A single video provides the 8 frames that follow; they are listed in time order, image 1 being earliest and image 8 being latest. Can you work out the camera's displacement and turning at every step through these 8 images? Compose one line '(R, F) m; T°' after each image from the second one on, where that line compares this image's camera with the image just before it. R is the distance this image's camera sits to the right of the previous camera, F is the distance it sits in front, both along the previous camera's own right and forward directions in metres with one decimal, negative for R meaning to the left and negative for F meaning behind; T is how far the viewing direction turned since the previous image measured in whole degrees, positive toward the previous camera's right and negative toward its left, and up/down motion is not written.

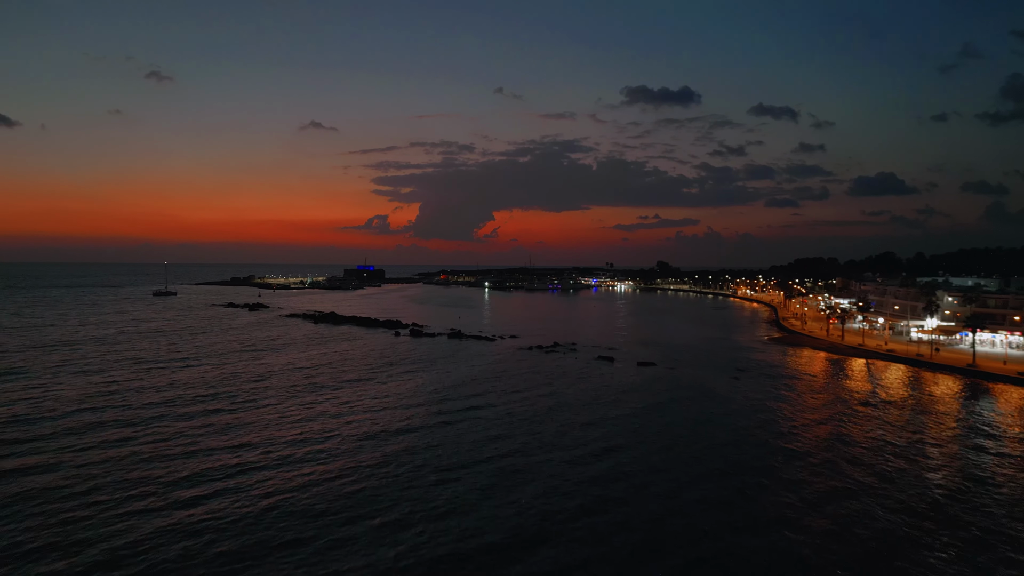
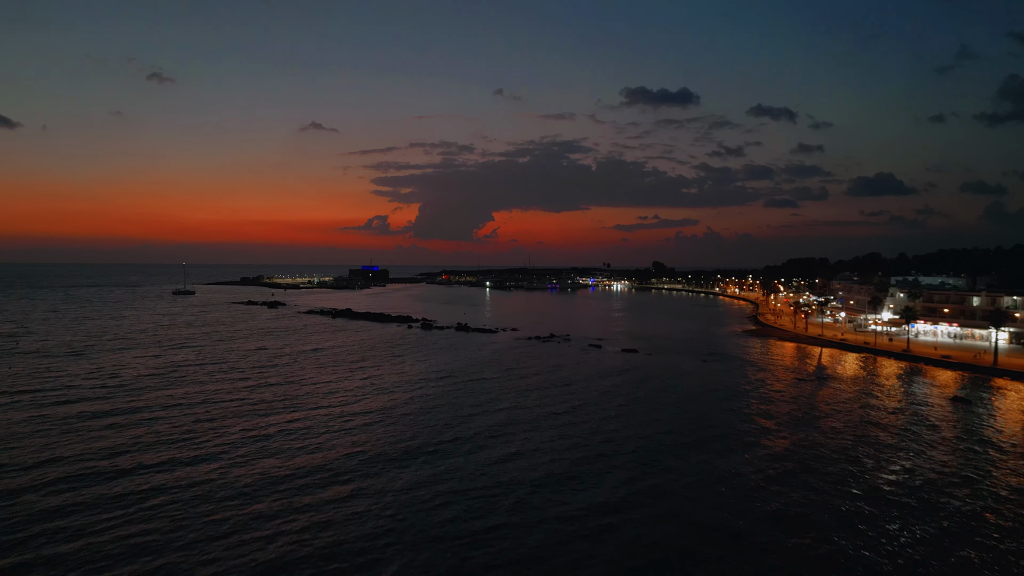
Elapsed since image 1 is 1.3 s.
(-0.1, -4.8) m; 0°
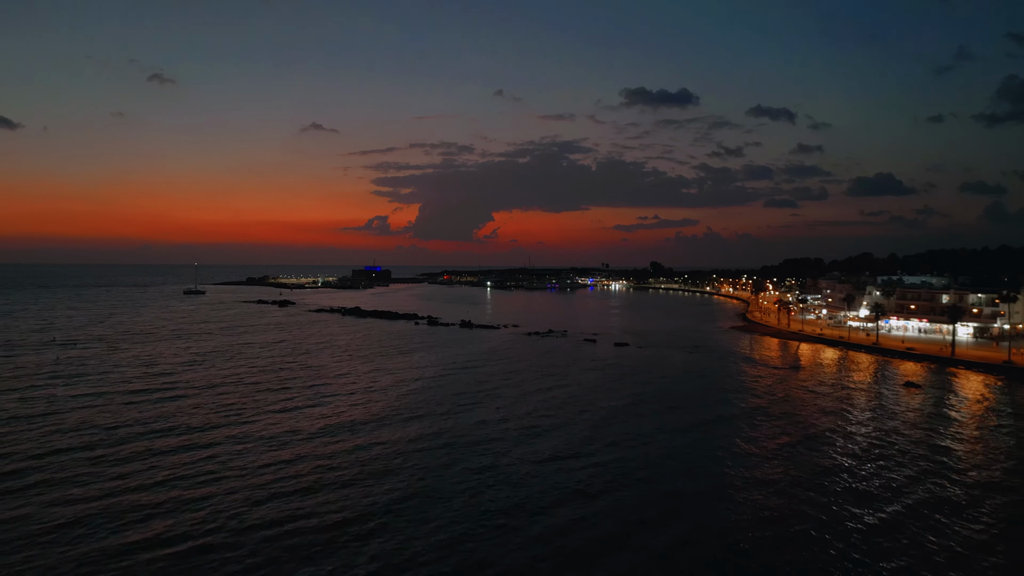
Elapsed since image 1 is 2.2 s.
(-0.1, -2.9) m; 0°
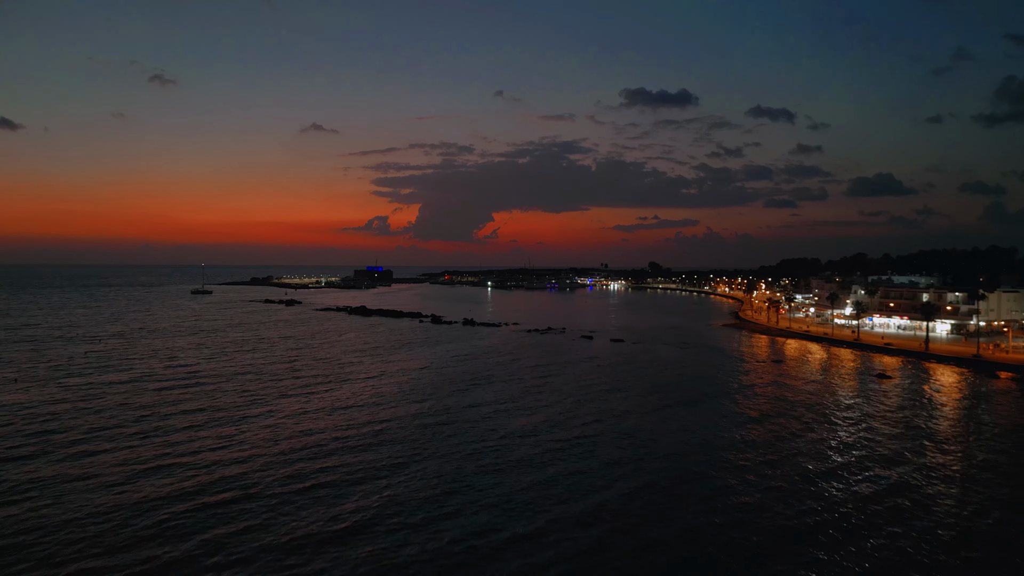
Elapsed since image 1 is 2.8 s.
(-0.1, -2.1) m; 0°
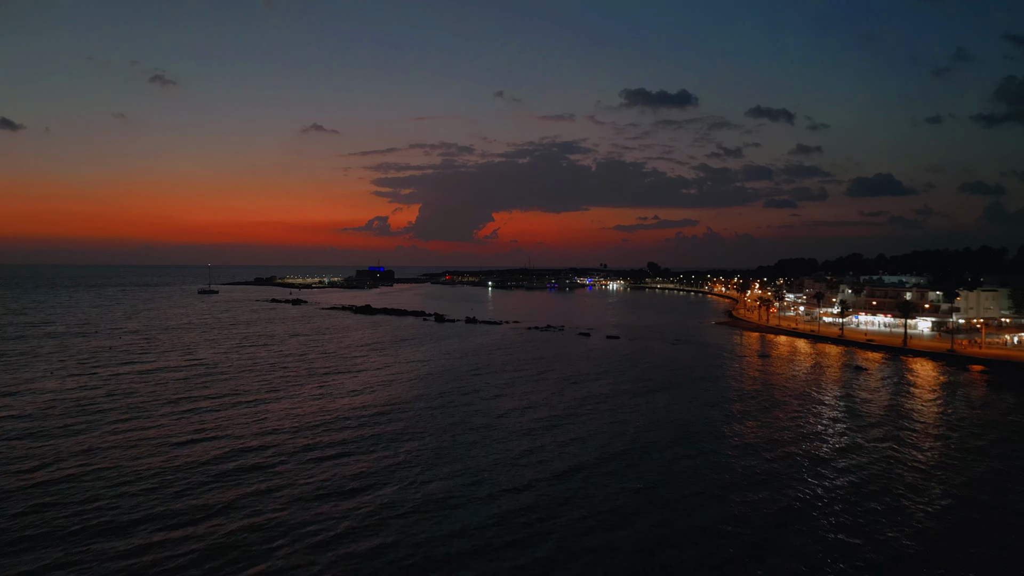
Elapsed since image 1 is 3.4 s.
(0.0, -1.9) m; 0°
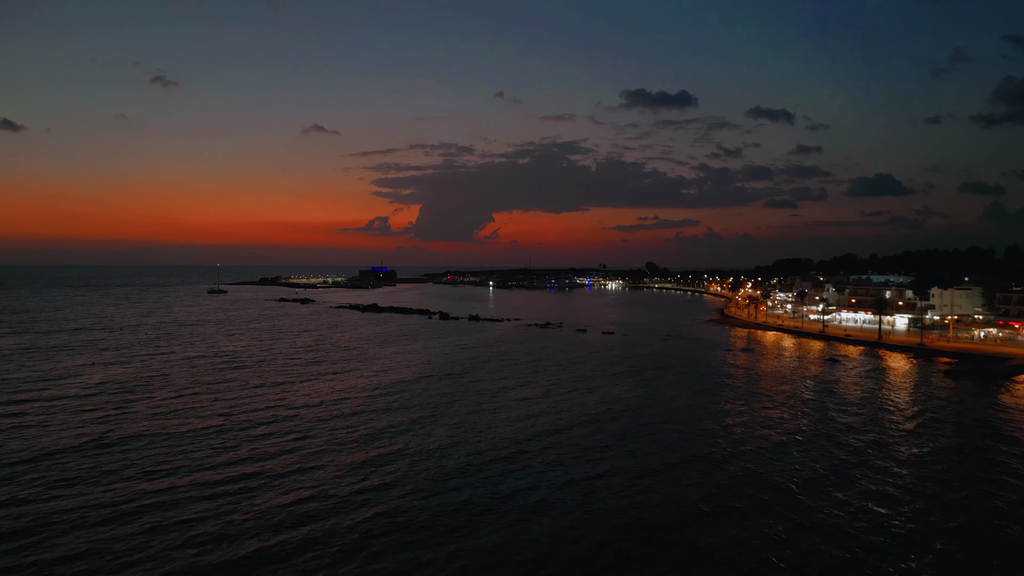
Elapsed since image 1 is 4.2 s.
(-0.1, -2.7) m; 0°
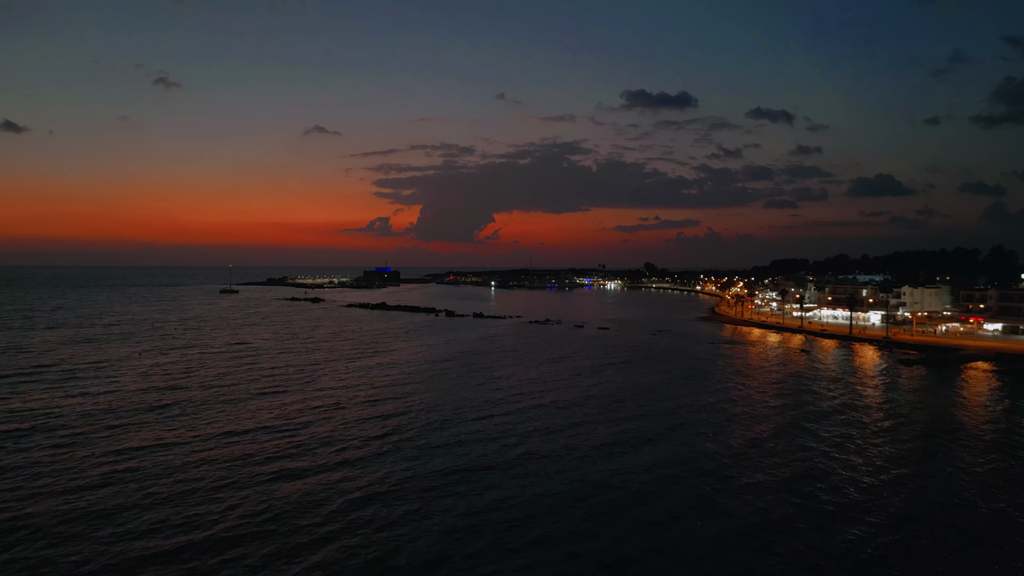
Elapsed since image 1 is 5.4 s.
(-0.1, -3.6) m; 0°
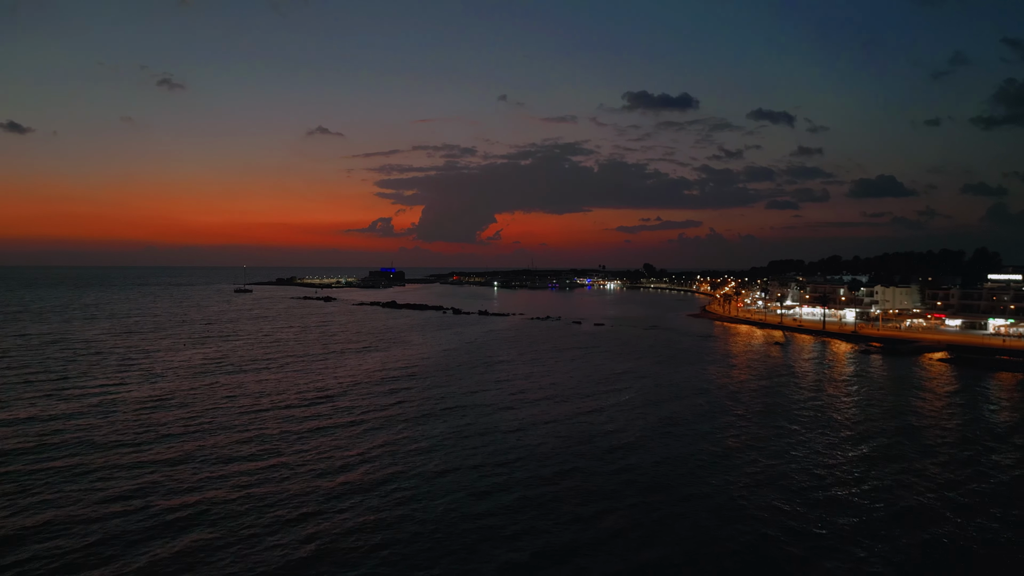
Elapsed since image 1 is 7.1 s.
(-0.1, -4.2) m; 0°
